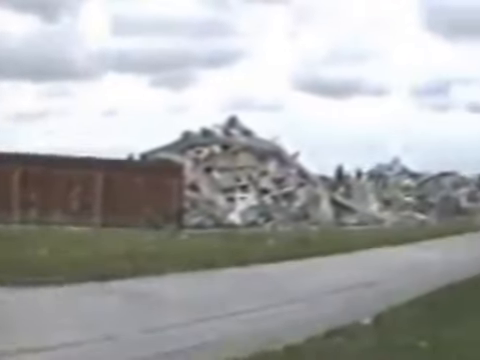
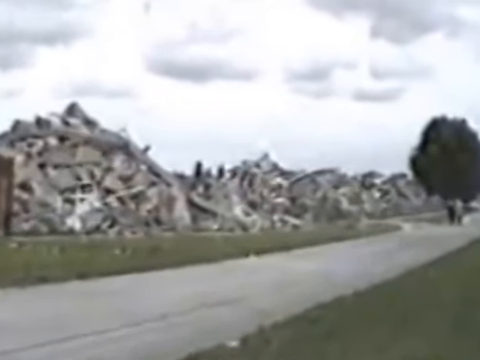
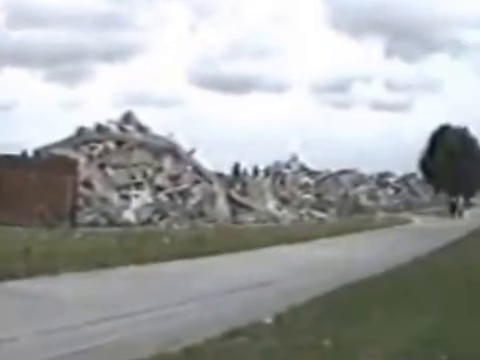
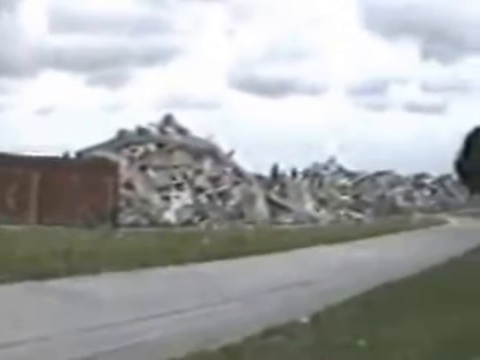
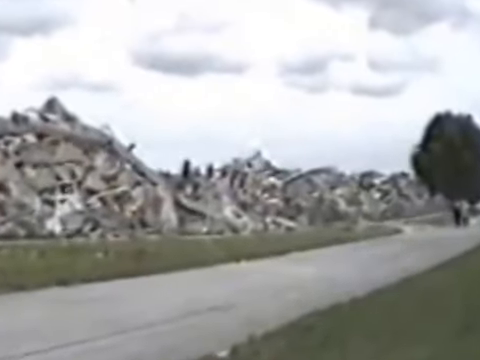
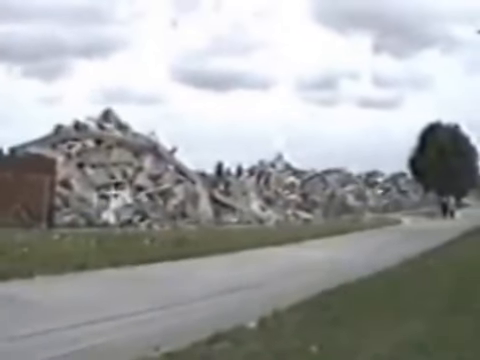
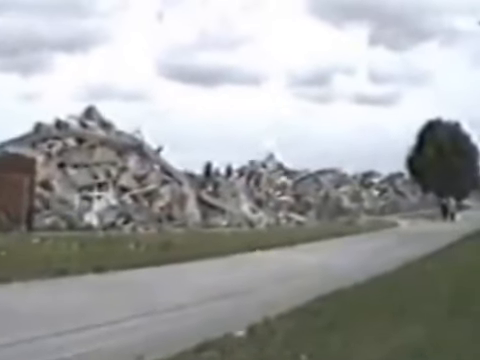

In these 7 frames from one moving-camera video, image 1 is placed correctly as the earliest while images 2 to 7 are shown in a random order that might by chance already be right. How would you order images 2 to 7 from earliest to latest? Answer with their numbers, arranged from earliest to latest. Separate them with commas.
4, 3, 6, 7, 2, 5
